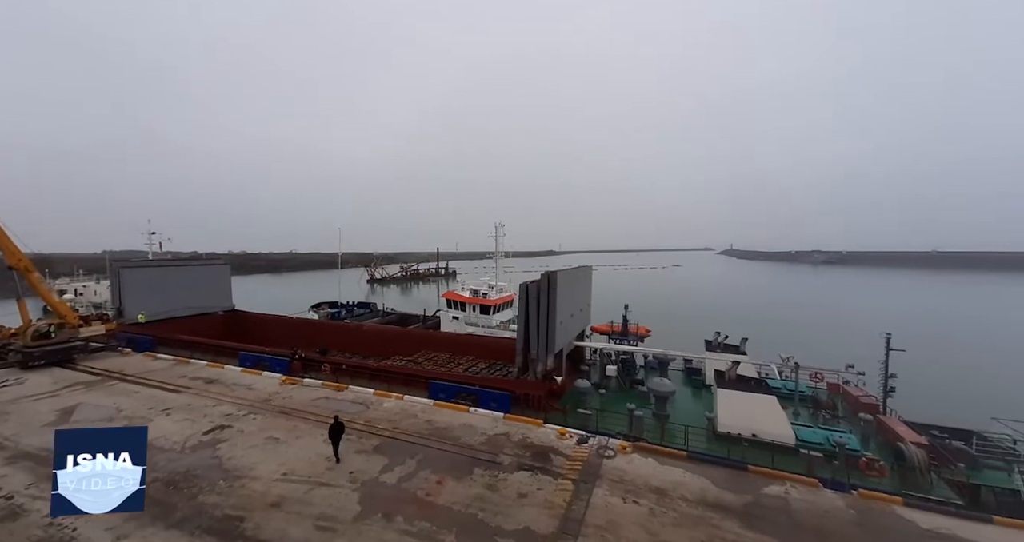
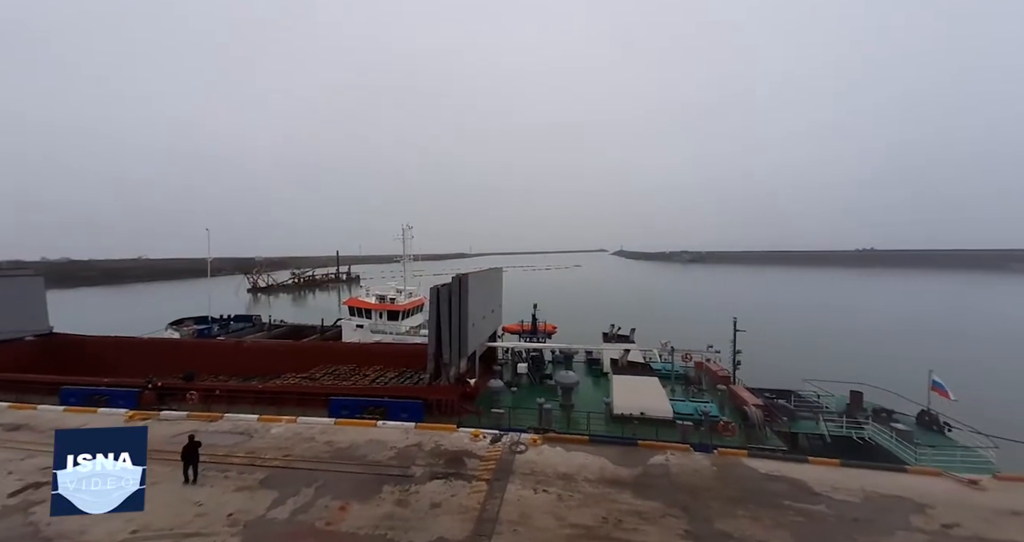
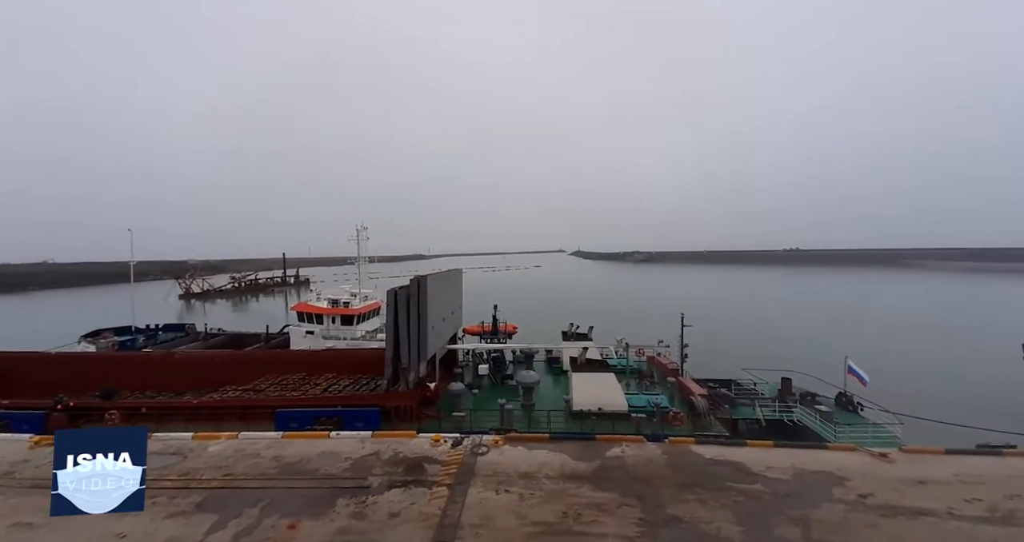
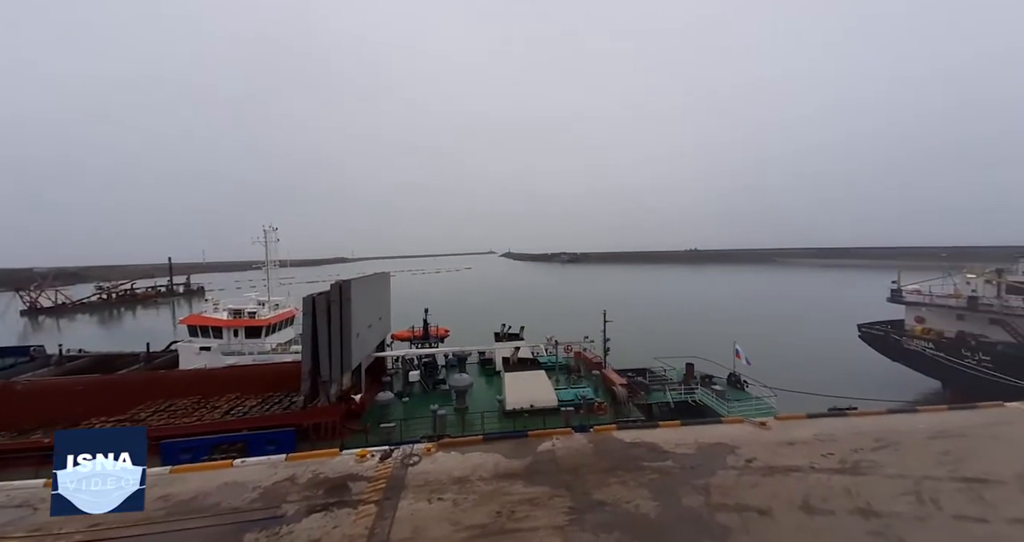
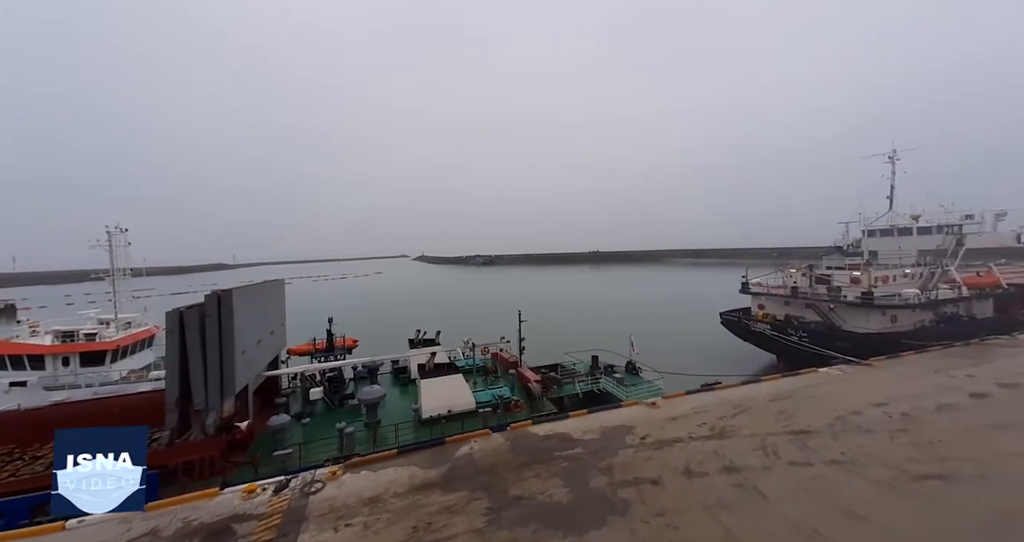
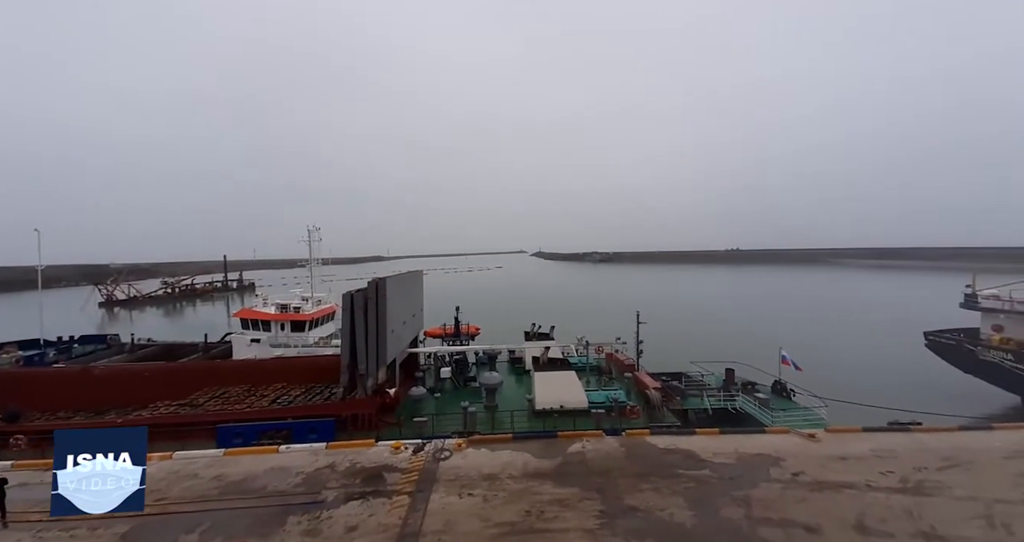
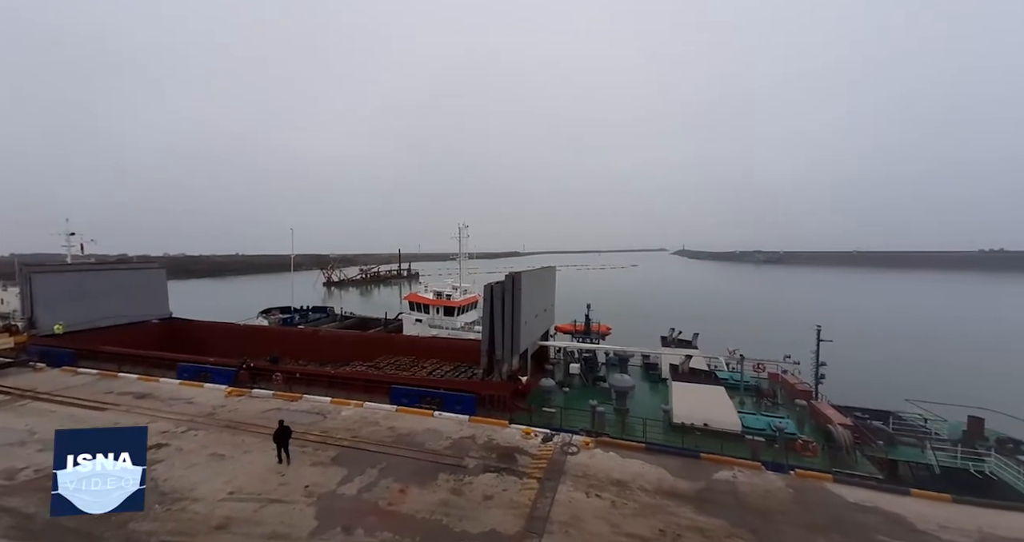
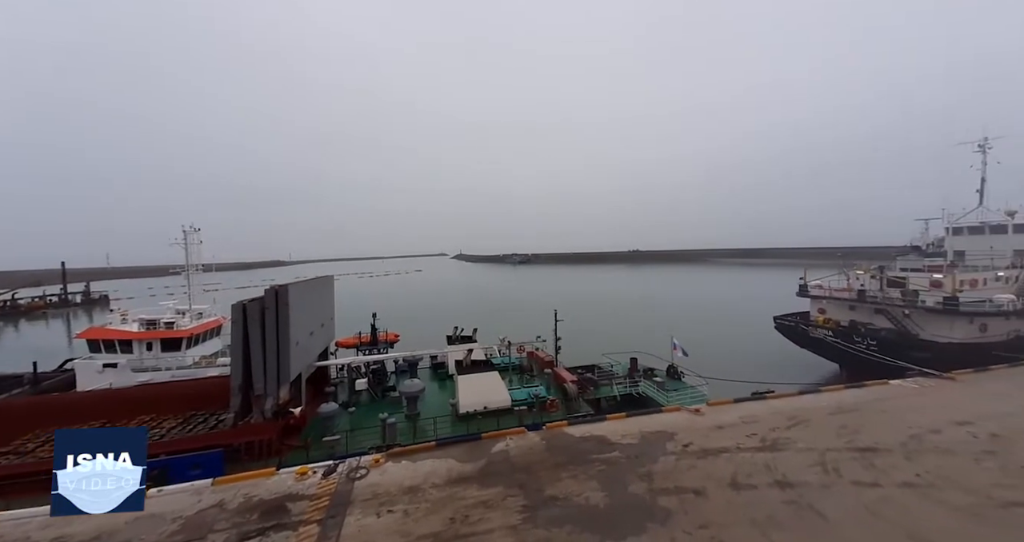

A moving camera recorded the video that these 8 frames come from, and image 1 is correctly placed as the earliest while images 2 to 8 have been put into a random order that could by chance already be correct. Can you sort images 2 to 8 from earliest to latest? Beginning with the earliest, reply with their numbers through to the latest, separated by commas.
7, 2, 3, 6, 4, 8, 5
